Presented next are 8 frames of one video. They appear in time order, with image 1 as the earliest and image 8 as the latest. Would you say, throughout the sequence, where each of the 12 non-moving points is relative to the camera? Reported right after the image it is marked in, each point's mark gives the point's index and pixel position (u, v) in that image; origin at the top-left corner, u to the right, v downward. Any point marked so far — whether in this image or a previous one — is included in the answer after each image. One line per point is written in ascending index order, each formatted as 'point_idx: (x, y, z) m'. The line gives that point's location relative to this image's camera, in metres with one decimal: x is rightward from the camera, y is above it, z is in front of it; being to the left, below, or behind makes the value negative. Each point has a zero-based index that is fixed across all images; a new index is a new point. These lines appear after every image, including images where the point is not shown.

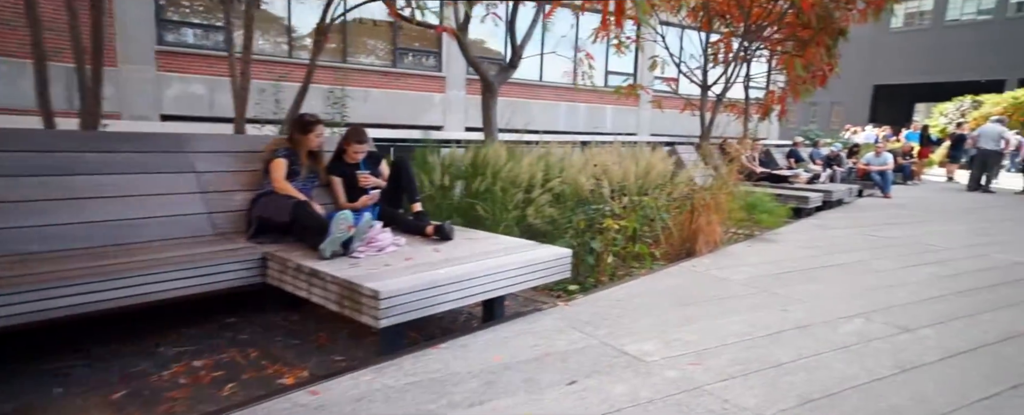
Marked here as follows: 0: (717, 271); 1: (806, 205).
0: (+1.3, -0.4, +4.3) m
1: (+3.6, 0.0, +7.9) m
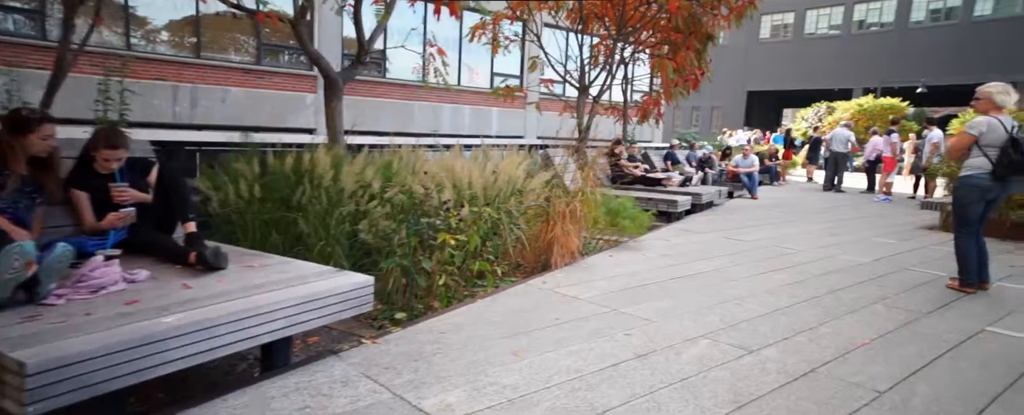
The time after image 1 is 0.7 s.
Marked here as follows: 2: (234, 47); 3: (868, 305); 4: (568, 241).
0: (+0.3, -0.5, +4.0) m
1: (+2.0, 0.0, +7.9) m
2: (-4.4, +2.6, +10.5) m
3: (+2.2, -0.6, +4.2) m
4: (+0.4, -0.2, +4.7) m
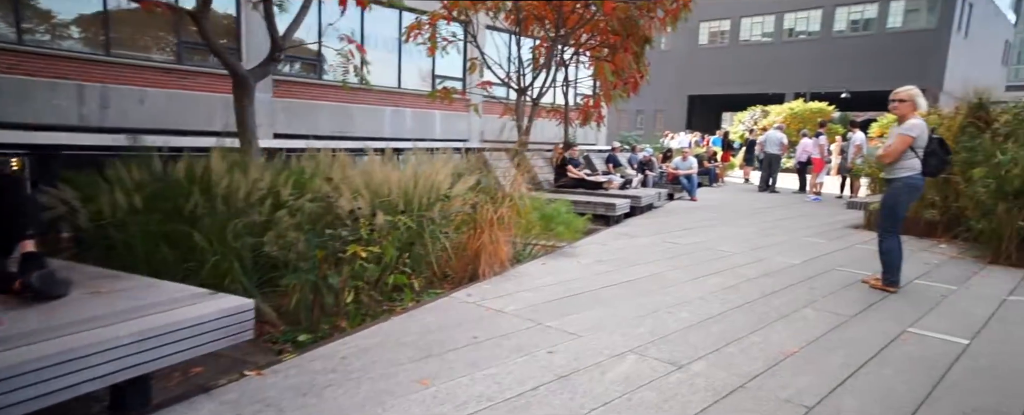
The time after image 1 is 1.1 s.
0: (-0.1, -0.5, +3.7) m
1: (+1.2, -0.1, +7.8) m
2: (-5.4, +2.4, +9.9) m
3: (+1.8, -0.6, +4.1) m
4: (-0.1, -0.3, +4.5) m
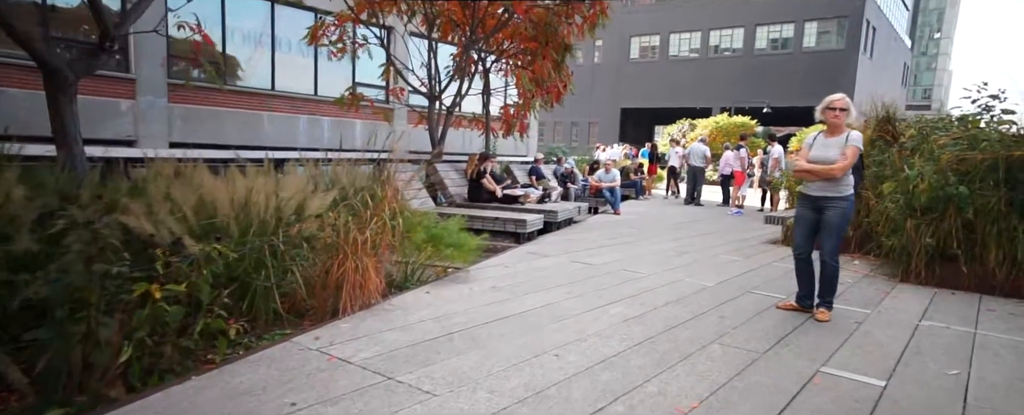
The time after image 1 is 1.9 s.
0: (-0.8, -0.7, +3.1) m
1: (+0.1, -0.2, +7.2) m
2: (-6.7, +2.2, +8.7) m
3: (+1.1, -0.8, +3.6) m
4: (-0.9, -0.4, +3.8) m
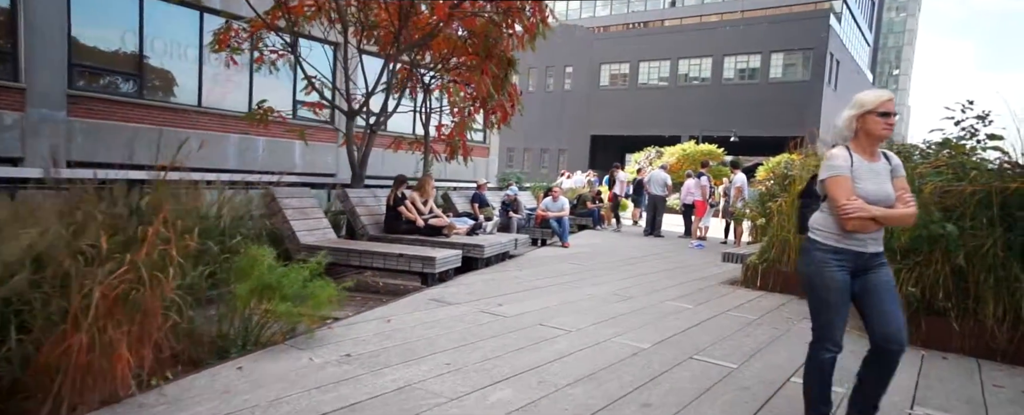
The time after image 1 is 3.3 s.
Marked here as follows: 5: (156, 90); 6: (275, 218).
0: (-1.5, -0.8, +1.8) m
1: (-0.7, -0.6, +6.0) m
2: (-7.6, +1.9, +7.3) m
3: (+0.3, -0.9, +2.4) m
4: (-1.6, -0.6, +2.6) m
5: (-6.0, +2.0, +11.3) m
6: (-2.3, -0.1, +6.3) m
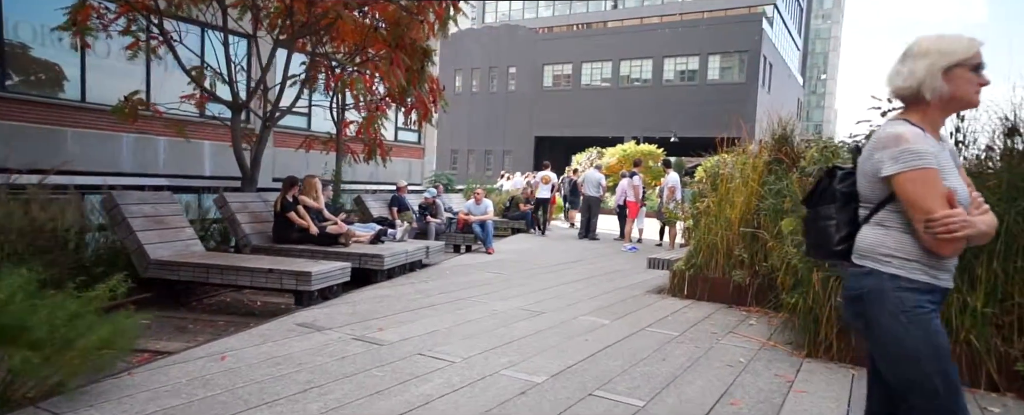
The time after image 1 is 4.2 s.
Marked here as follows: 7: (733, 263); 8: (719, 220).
0: (-2.0, -0.9, +0.9) m
1: (-1.6, -0.6, +5.1) m
2: (-8.6, +1.8, +5.9) m
3: (-0.2, -1.0, +1.6) m
4: (-2.2, -0.6, +1.6) m
5: (-7.3, +1.9, +10.0) m
6: (-3.2, -0.2, +5.3) m
7: (+2.2, -0.6, +6.6) m
8: (+2.1, -0.1, +6.7) m
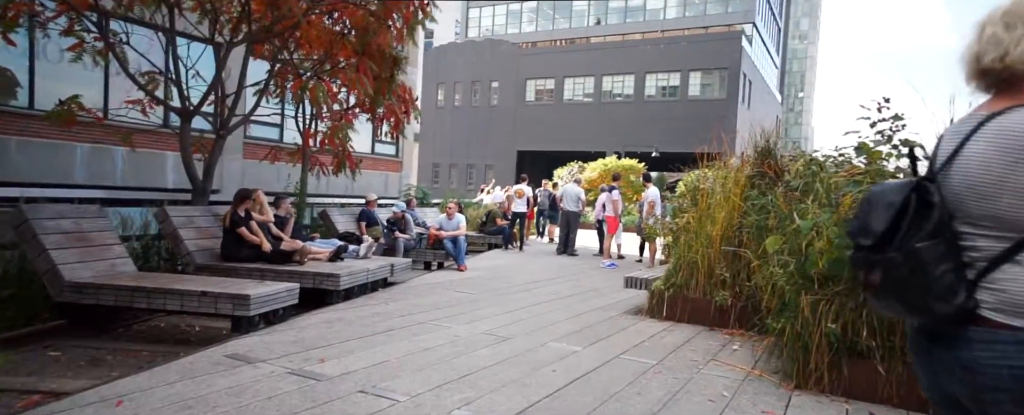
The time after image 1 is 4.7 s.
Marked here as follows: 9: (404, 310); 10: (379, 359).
0: (-2.2, -0.9, +0.3) m
1: (-1.9, -0.7, +4.6) m
2: (-8.9, +1.7, +5.2) m
3: (-0.4, -1.0, +1.1) m
4: (-2.4, -0.7, +1.1) m
5: (-7.7, +1.7, +9.4) m
6: (-3.5, -0.3, +4.7) m
7: (+1.9, -0.7, +6.2) m
8: (+1.8, -0.3, +6.3) m
9: (-1.0, -1.0, +6.2) m
10: (-0.8, -1.0, +4.3) m
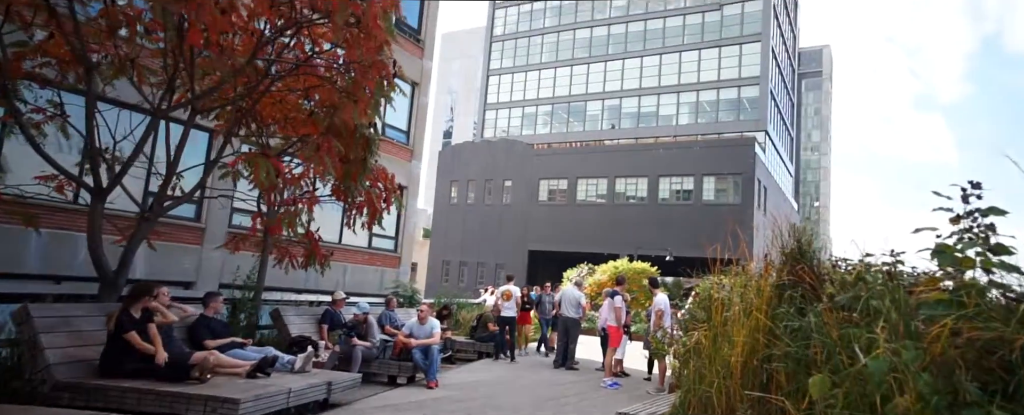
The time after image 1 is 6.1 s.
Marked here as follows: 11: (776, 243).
0: (-2.6, -0.7, -1.1) m
1: (-2.2, -1.2, +3.2) m
2: (-9.1, +1.3, +4.3) m
3: (-0.9, -1.0, -0.4) m
4: (-2.8, -0.6, -0.3) m
5: (-7.9, +0.6, +8.4) m
6: (-3.8, -0.8, +3.4) m
7: (+1.6, -1.6, +4.6) m
8: (+1.5, -1.2, +4.8) m
9: (-1.4, -1.7, +4.6) m
10: (-1.2, -1.5, +2.8) m
11: (+2.1, -0.3, +5.1) m
